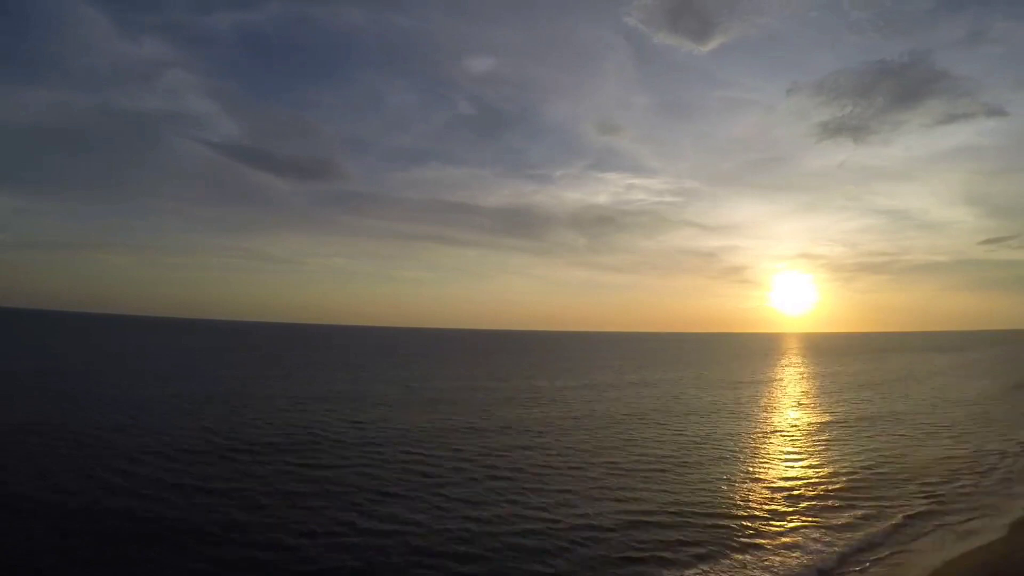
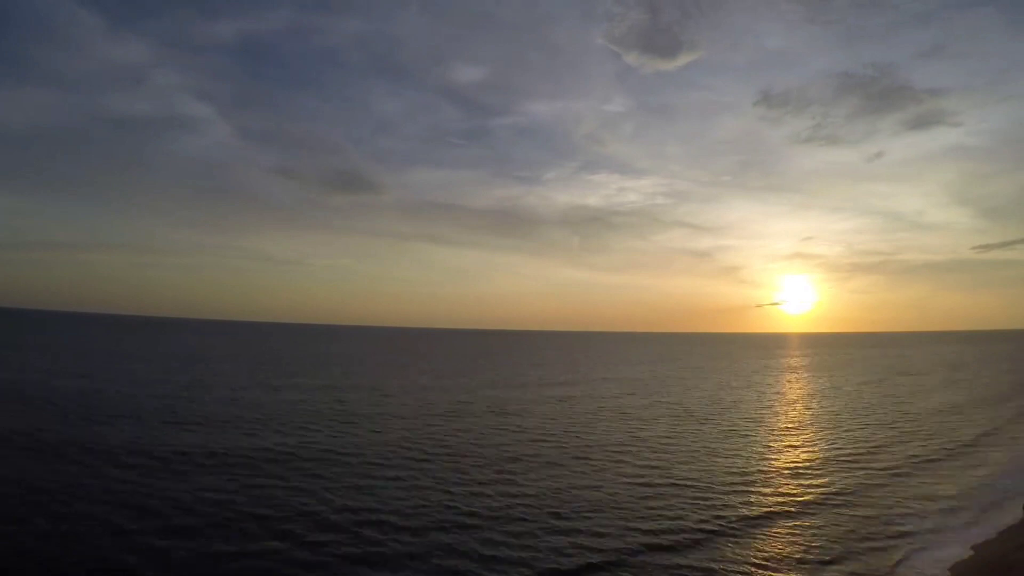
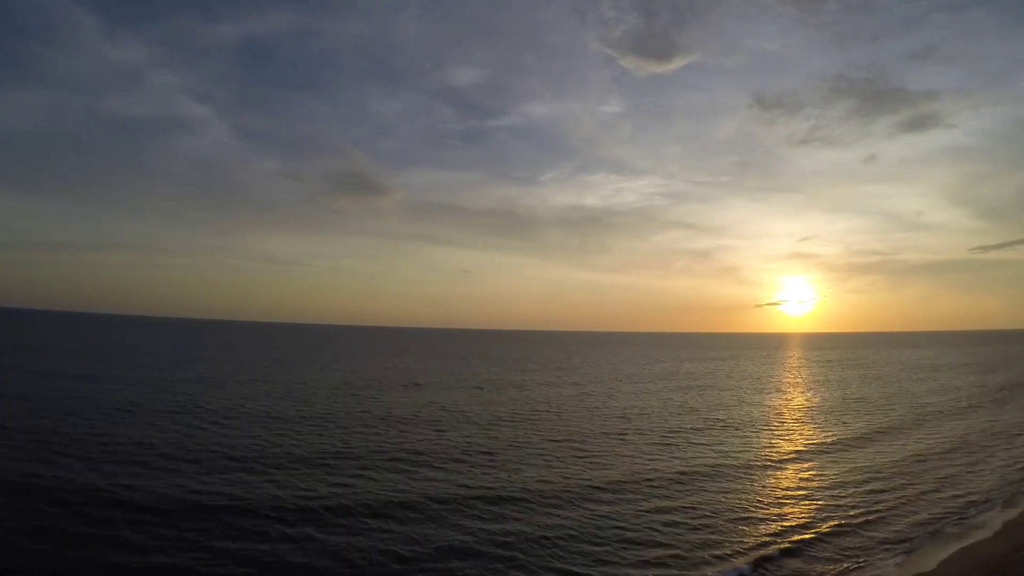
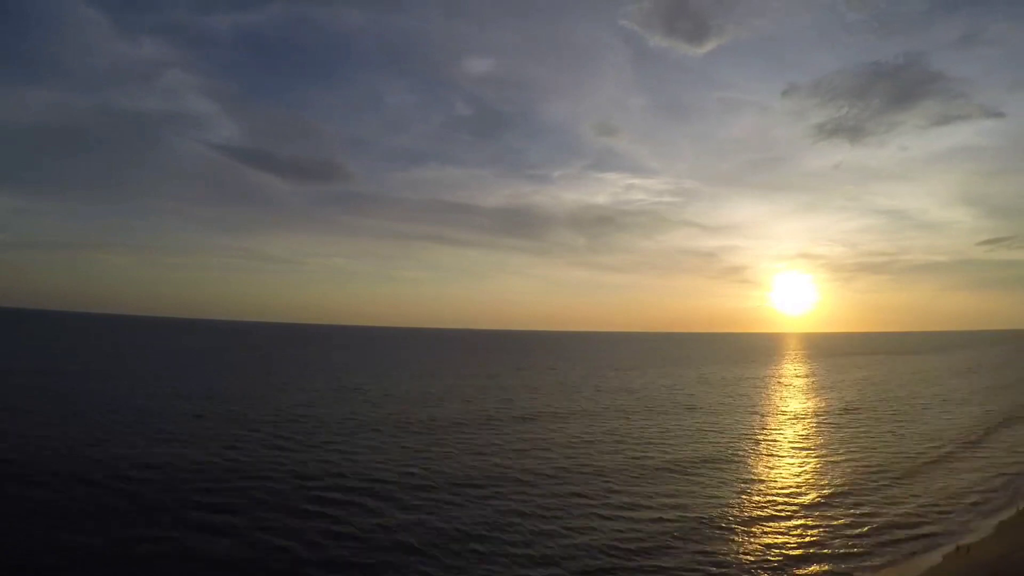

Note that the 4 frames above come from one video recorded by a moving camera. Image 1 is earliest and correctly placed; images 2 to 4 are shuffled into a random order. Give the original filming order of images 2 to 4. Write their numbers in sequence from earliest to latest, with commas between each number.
4, 2, 3
